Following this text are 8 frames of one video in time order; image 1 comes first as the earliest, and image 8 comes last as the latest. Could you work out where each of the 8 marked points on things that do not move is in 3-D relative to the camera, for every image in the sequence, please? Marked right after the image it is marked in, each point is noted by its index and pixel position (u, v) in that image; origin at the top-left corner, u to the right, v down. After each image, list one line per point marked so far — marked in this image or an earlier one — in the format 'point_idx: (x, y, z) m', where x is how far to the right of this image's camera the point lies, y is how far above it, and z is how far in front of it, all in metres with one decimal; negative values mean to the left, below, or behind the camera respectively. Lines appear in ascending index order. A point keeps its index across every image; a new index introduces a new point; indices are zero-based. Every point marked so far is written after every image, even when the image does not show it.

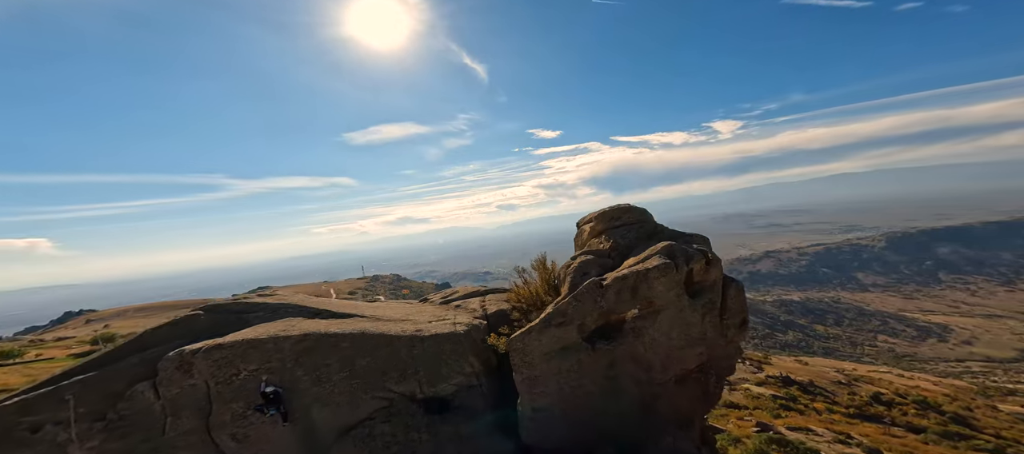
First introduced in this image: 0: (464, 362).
0: (-0.5, -2.6, +8.4) m
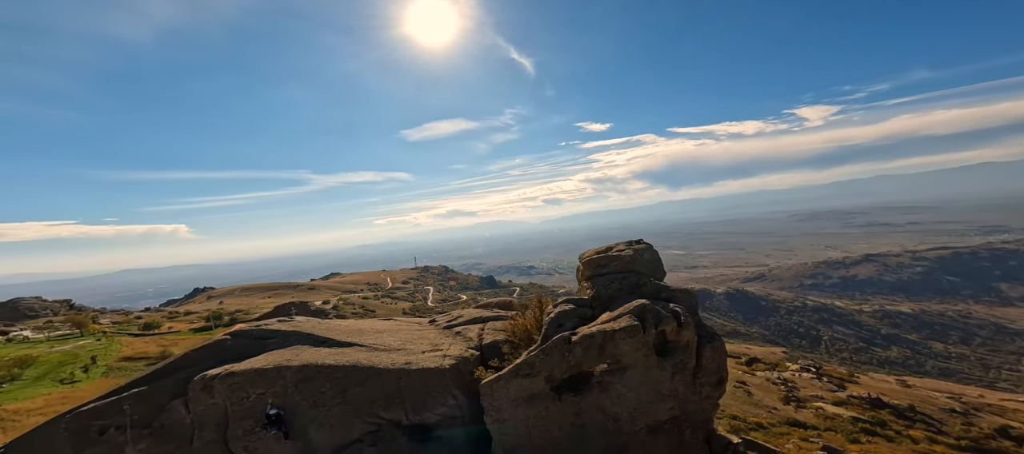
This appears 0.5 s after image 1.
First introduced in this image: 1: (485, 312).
0: (-1.3, -3.8, +9.4) m
1: (-1.3, -3.5, +14.0) m
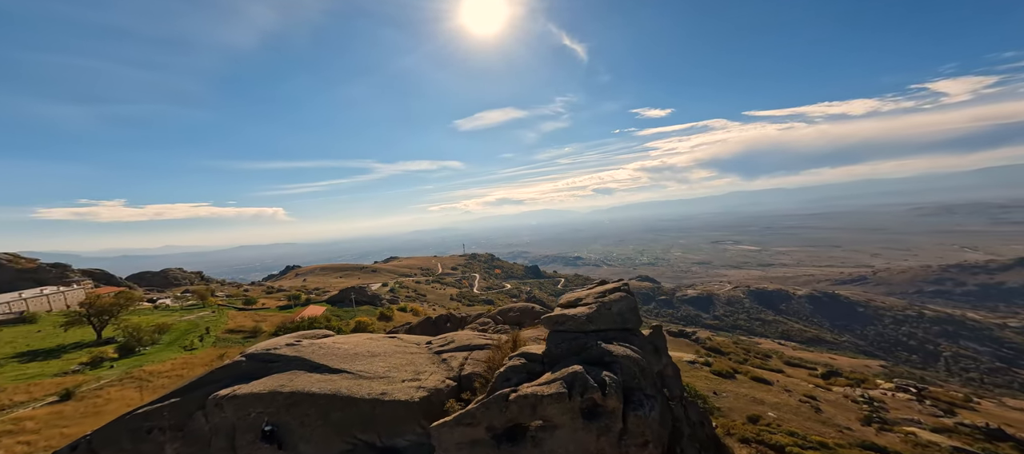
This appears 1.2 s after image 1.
0: (-2.6, -5.6, +11.1) m
1: (-1.6, -4.8, +15.5) m
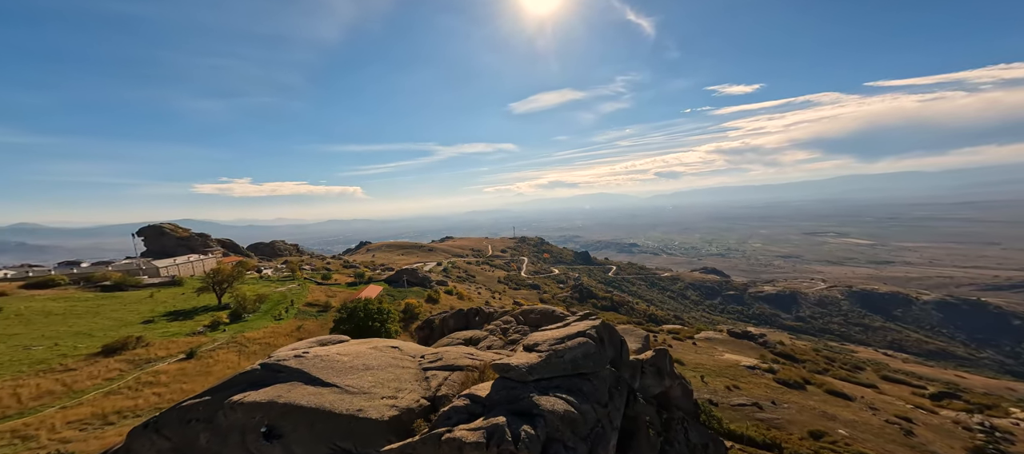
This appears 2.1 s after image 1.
0: (-4.4, -7.3, +13.1) m
1: (-2.3, -6.1, +17.1) m
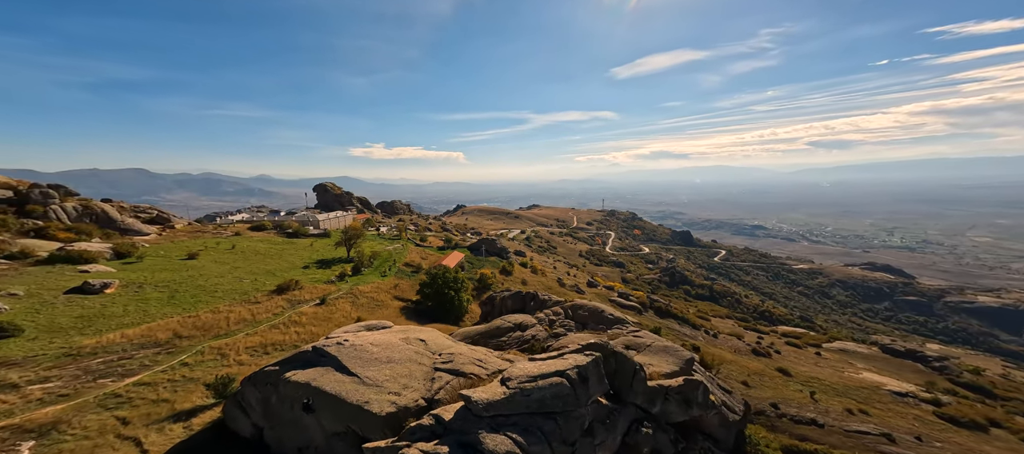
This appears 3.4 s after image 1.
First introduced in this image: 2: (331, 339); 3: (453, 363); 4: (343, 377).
0: (-5.5, -8.5, +16.0) m
1: (-2.1, -6.8, +18.7) m
2: (-9.3, -5.6, +19.4) m
3: (-2.9, -6.7, +18.6) m
4: (-7.7, -6.8, +17.2) m
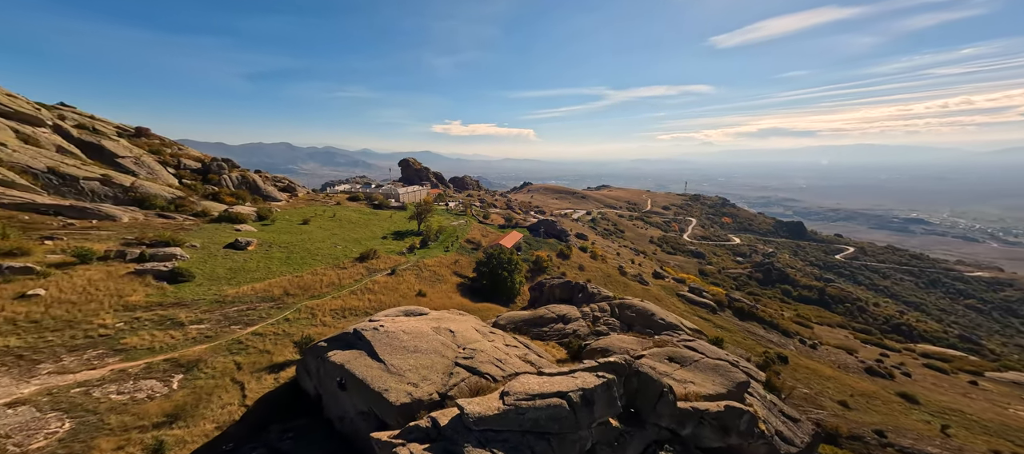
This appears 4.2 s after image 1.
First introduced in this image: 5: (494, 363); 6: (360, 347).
0: (-5.2, -8.6, +17.2) m
1: (-1.1, -6.8, +18.7) m
2: (-7.9, -5.2, +21.1) m
3: (-1.9, -6.6, +18.8) m
4: (-6.9, -6.7, +18.7) m
5: (-0.9, -6.7, +18.6) m
6: (-7.8, -6.2, +19.5) m
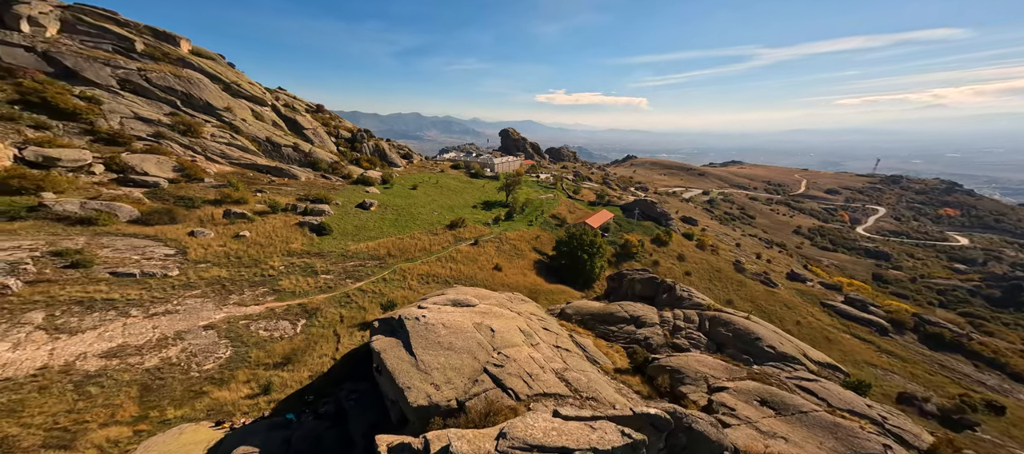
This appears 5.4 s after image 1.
0: (-4.1, -8.4, +16.9) m
1: (+0.2, -6.6, +16.7) m
2: (-5.3, -4.5, +21.0) m
3: (-0.5, -6.4, +17.1) m
4: (-5.2, -6.2, +18.6) m
5: (+0.4, -6.6, +16.5) m
6: (-5.7, -5.6, +19.6) m
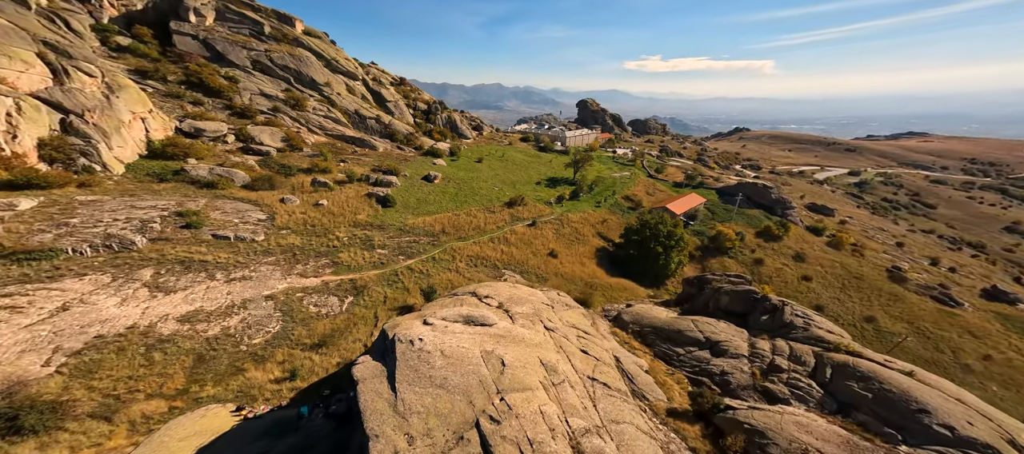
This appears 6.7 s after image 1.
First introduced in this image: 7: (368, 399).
0: (-4.0, -8.5, +13.3) m
1: (+0.2, -7.0, +12.1) m
2: (-4.2, -4.2, +17.2) m
3: (-0.4, -6.7, +12.6) m
4: (-4.6, -6.2, +15.1) m
5: (+0.4, -7.0, +11.8) m
6: (-4.9, -5.4, +16.1) m
7: (-4.9, -6.5, +14.8) m
